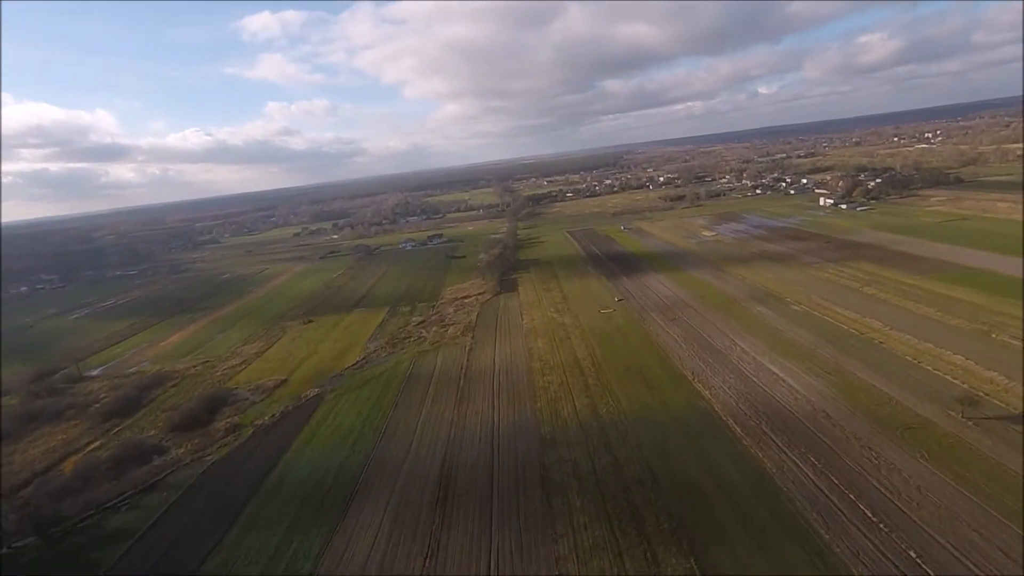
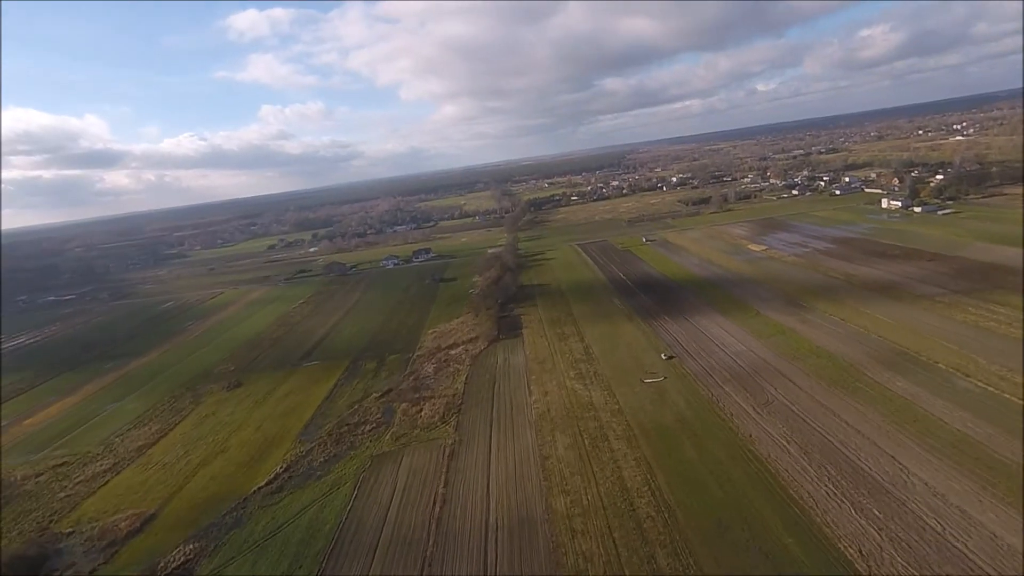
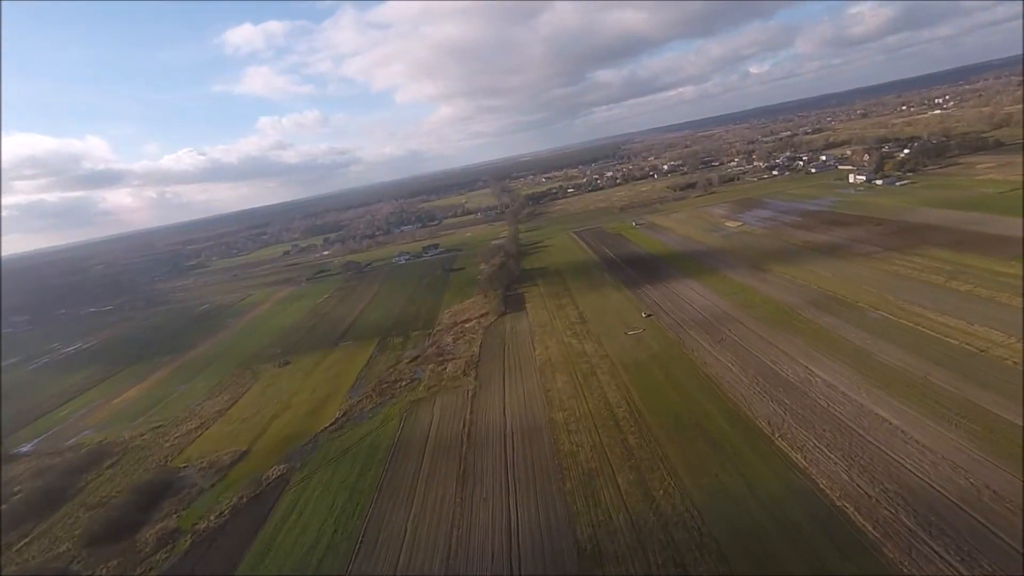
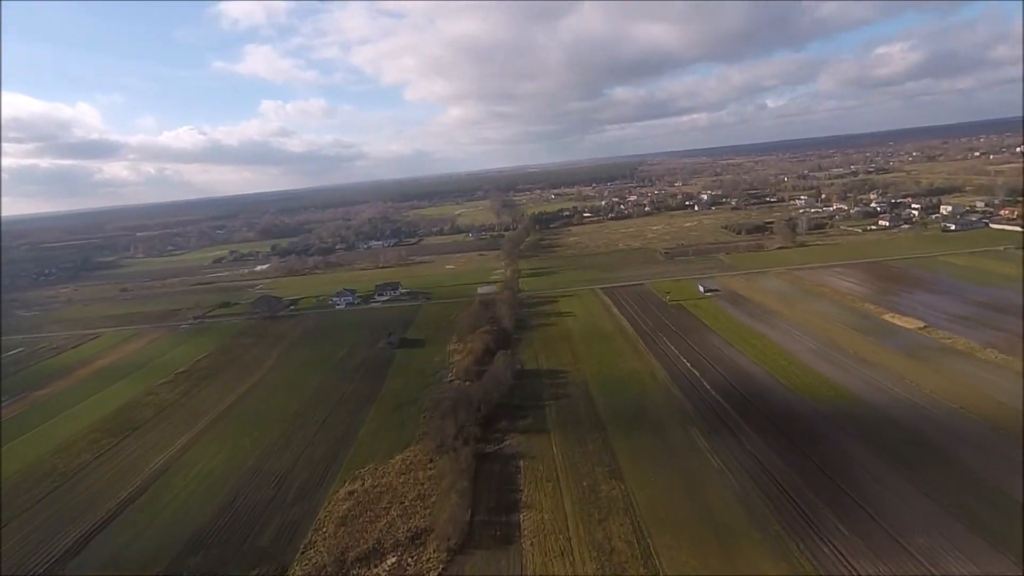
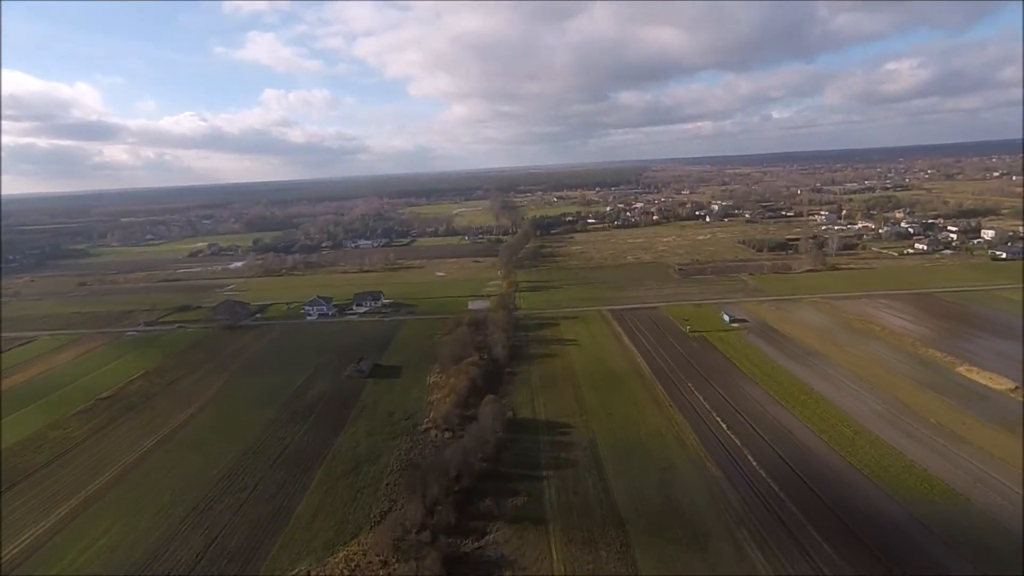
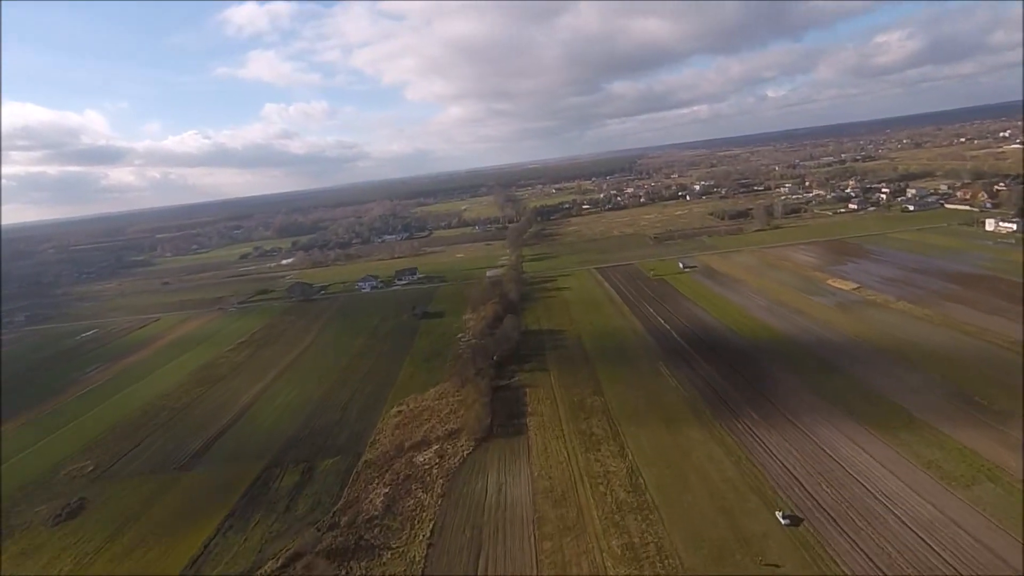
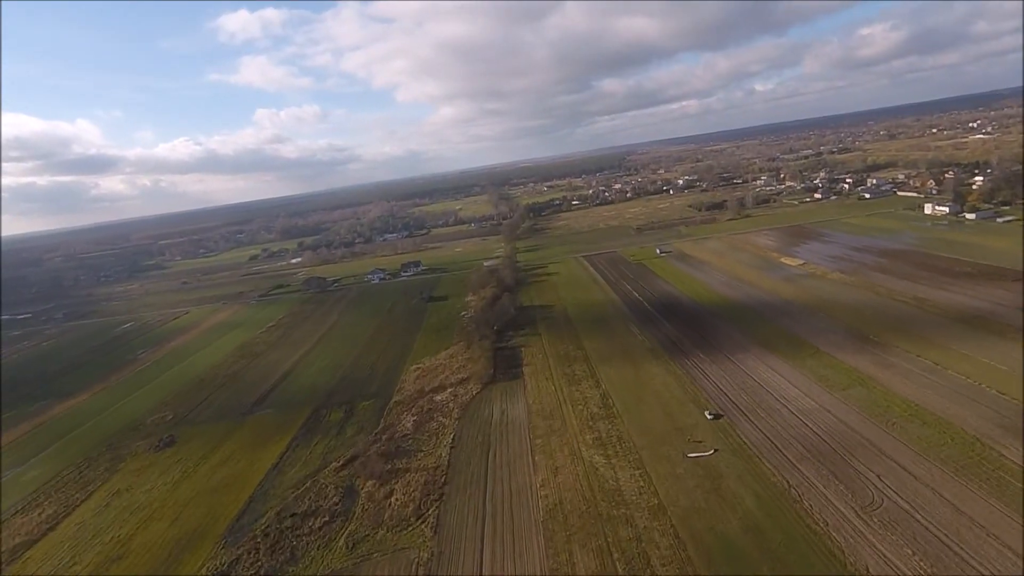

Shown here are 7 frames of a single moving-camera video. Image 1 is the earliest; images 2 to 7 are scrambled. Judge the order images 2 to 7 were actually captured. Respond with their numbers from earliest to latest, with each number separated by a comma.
3, 2, 7, 6, 4, 5
